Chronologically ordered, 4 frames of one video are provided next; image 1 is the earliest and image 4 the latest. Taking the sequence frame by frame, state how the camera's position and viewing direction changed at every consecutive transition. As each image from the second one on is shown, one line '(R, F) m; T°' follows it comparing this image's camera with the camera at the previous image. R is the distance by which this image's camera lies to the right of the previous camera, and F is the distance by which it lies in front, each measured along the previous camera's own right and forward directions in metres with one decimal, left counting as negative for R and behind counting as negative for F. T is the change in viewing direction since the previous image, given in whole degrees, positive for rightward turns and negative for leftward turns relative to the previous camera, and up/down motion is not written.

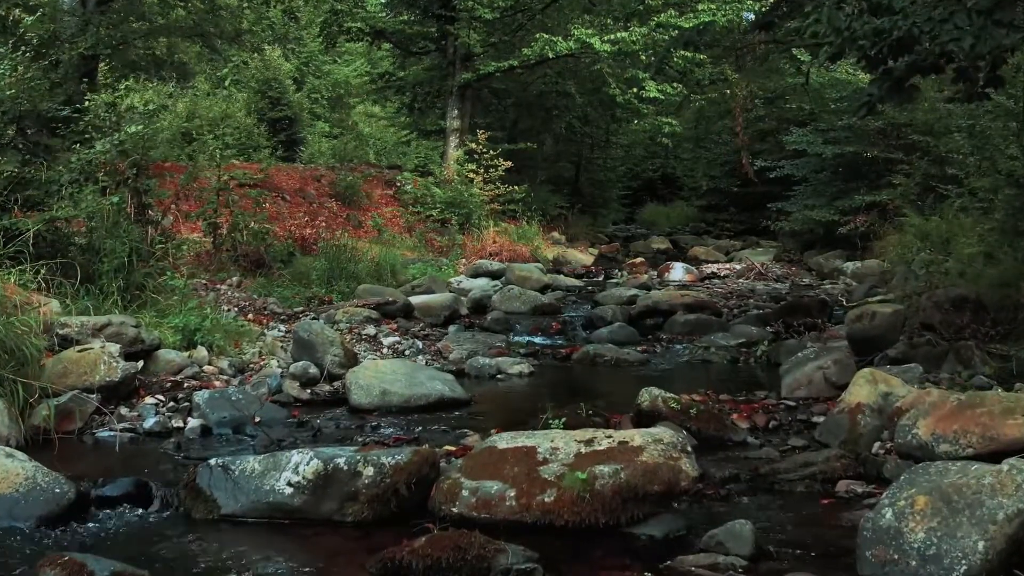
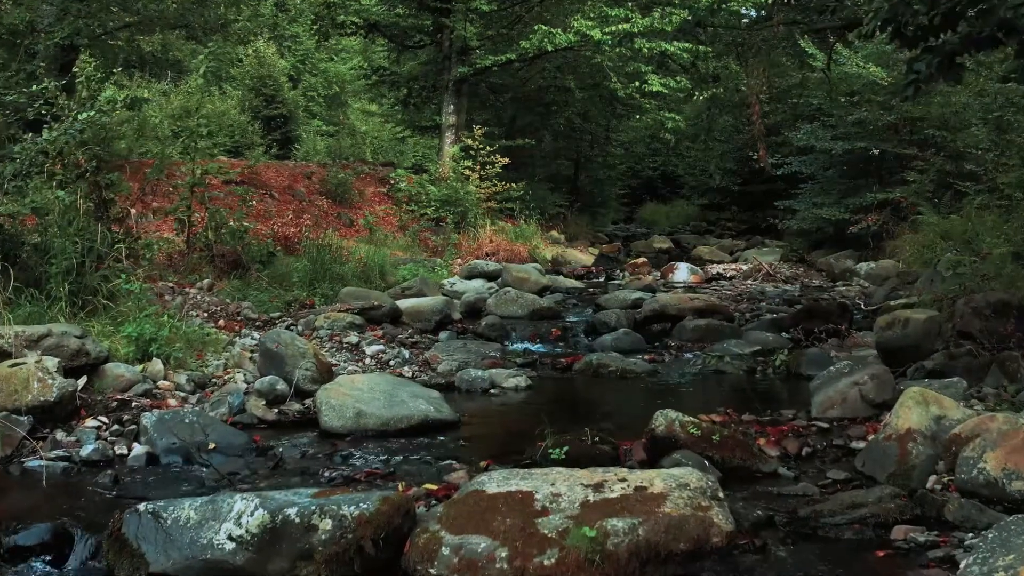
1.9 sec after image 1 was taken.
(0.0, +0.8) m; 0°
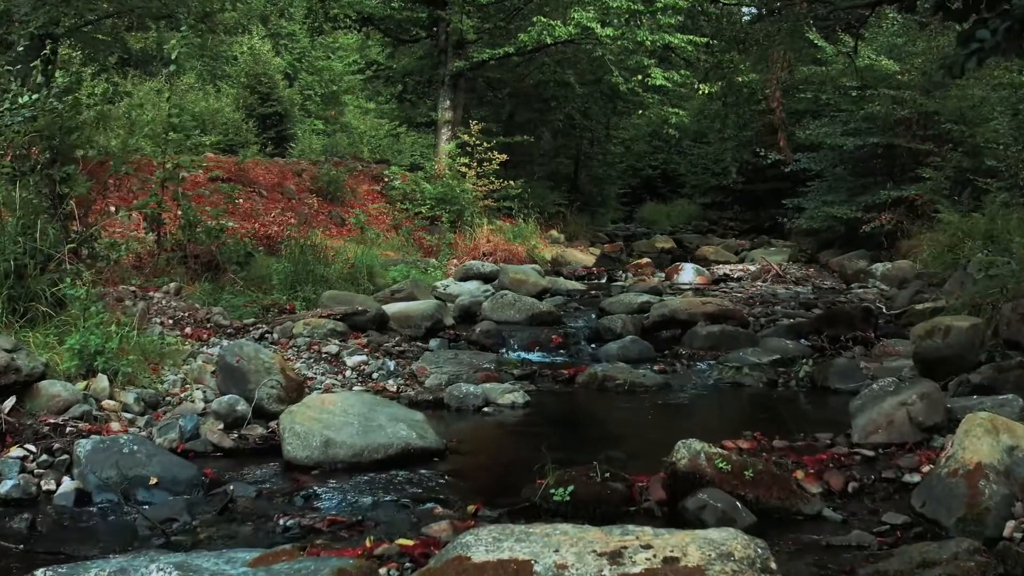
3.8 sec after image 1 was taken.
(0.0, +0.7) m; 0°
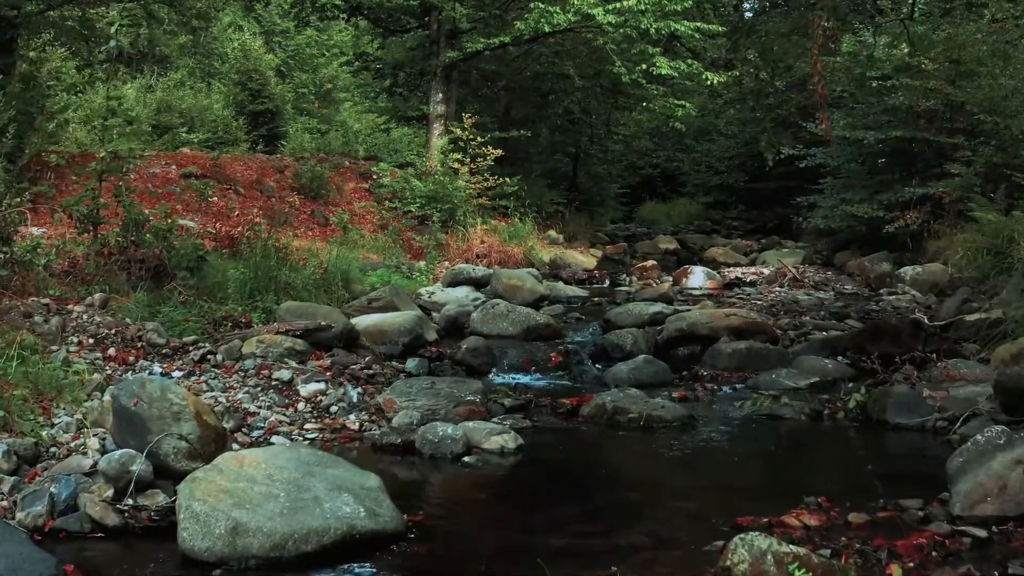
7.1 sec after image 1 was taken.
(+0.1, +1.2) m; 0°
